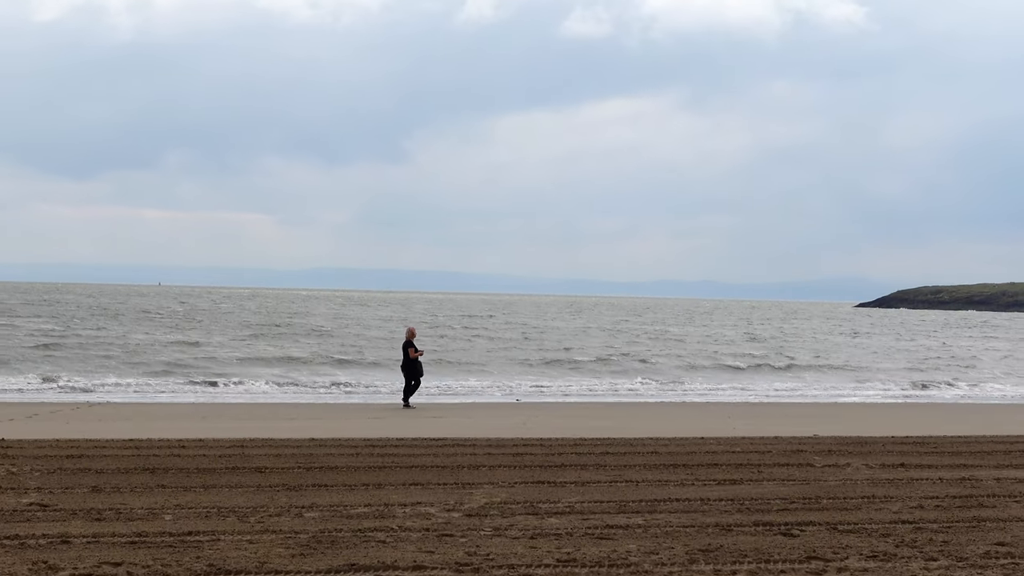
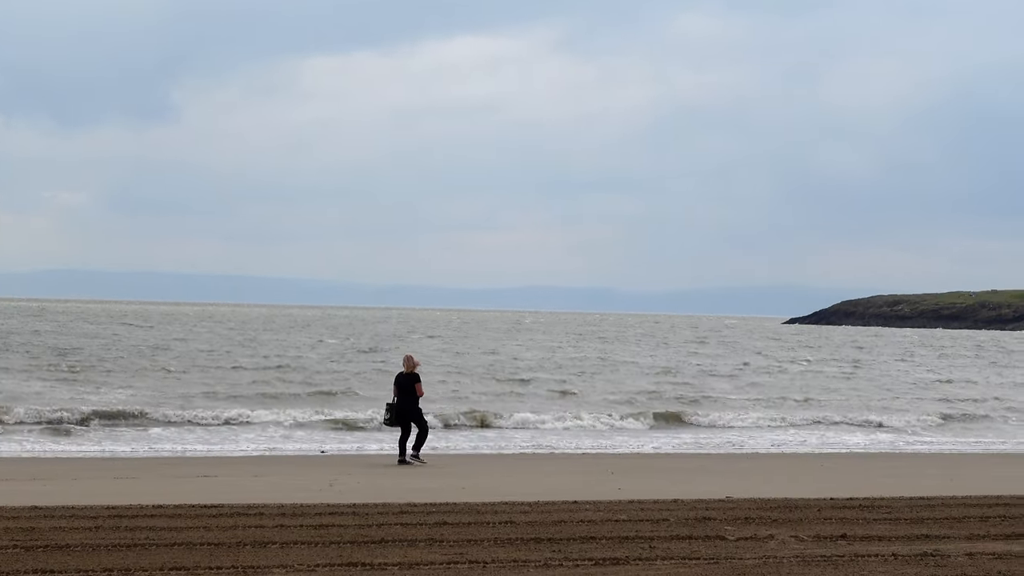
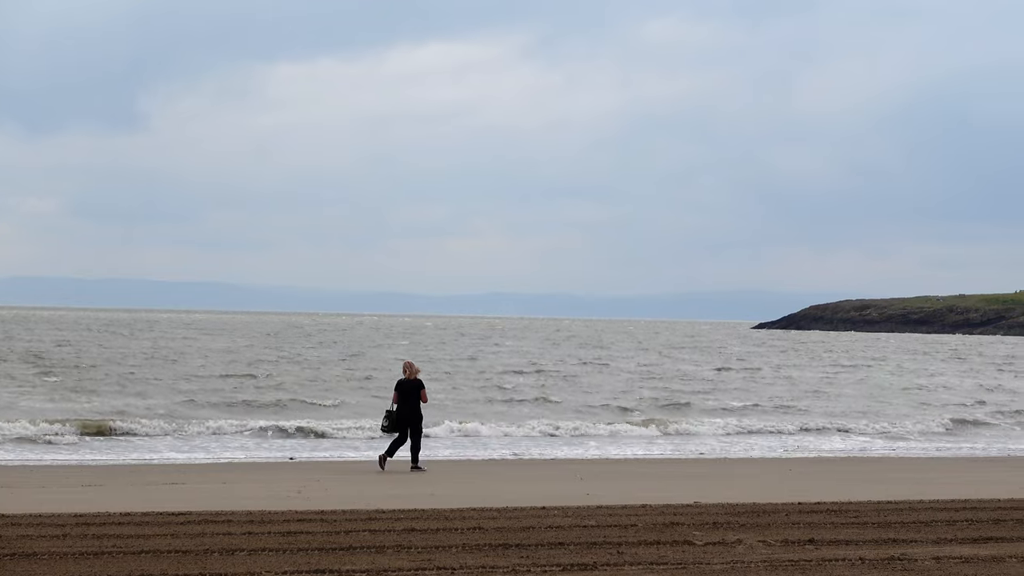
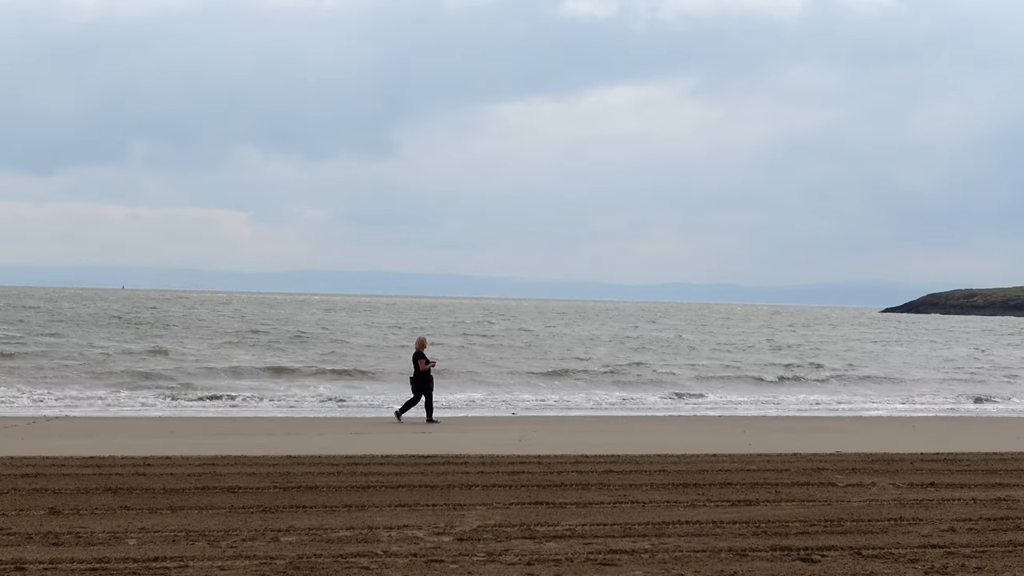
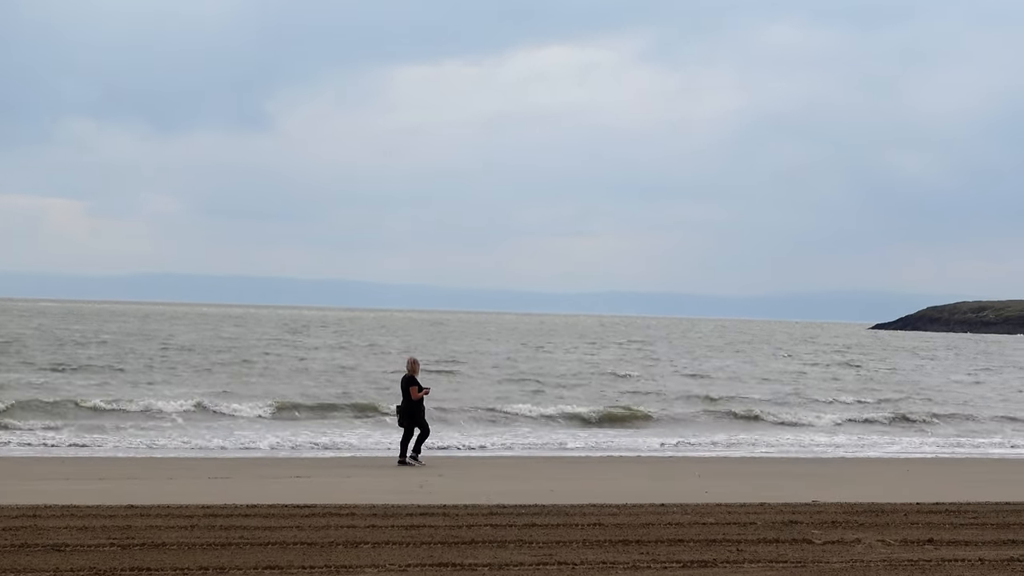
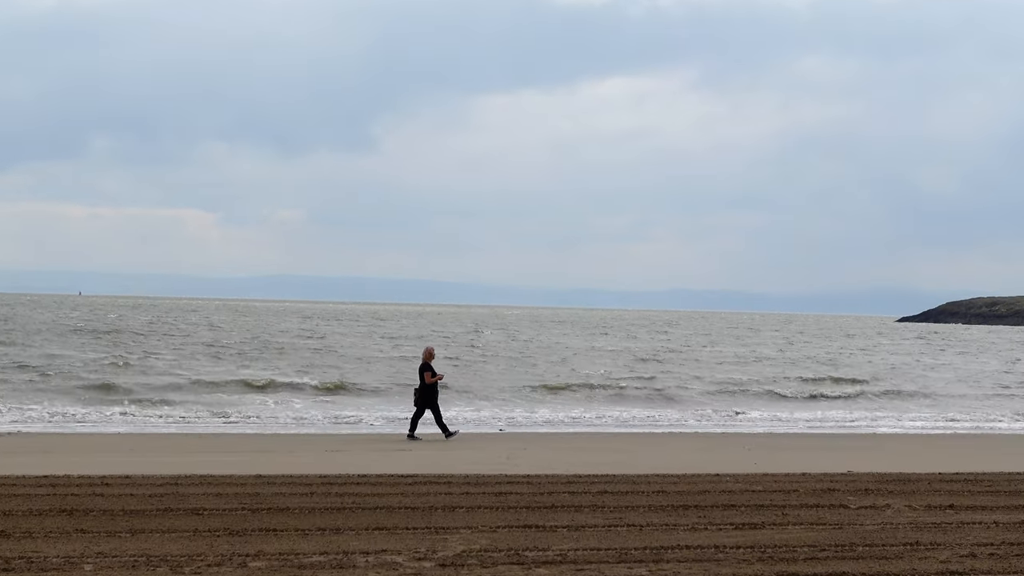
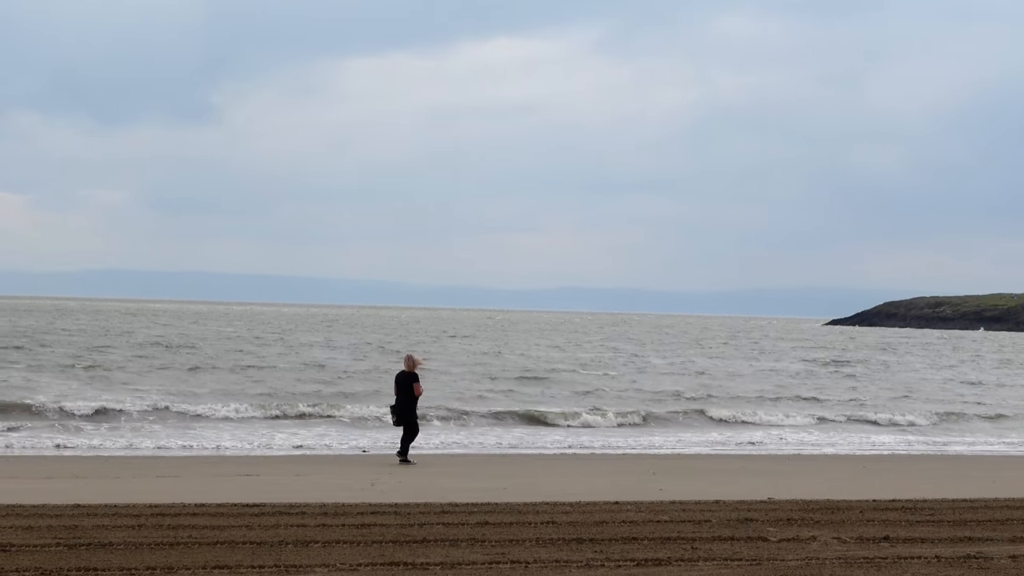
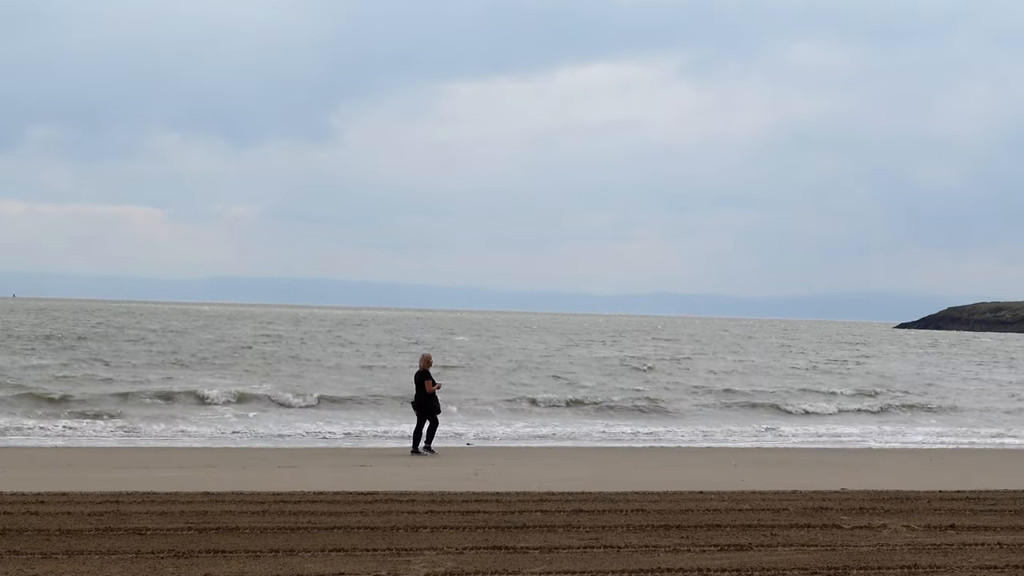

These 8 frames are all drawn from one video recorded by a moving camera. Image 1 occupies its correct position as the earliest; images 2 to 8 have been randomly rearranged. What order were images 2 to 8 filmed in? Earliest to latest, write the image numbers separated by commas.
4, 6, 8, 5, 7, 2, 3
